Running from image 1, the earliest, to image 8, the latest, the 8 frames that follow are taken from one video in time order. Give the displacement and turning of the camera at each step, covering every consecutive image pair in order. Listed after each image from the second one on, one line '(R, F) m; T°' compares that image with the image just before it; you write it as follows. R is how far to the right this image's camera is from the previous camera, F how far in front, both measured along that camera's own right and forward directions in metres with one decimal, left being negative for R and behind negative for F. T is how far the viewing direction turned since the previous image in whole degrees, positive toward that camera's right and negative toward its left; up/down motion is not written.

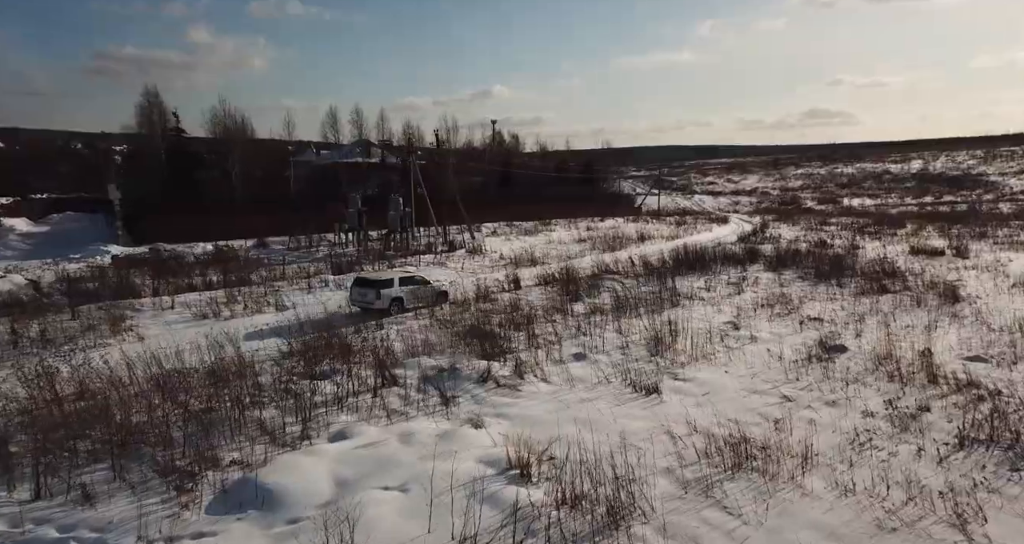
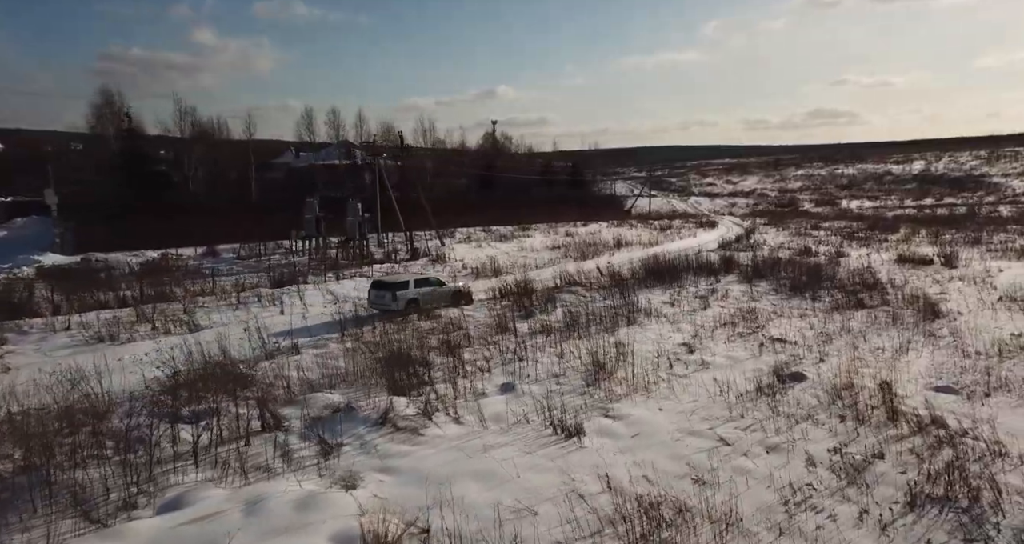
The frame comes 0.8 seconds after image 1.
(+0.8, +0.8) m; 0°
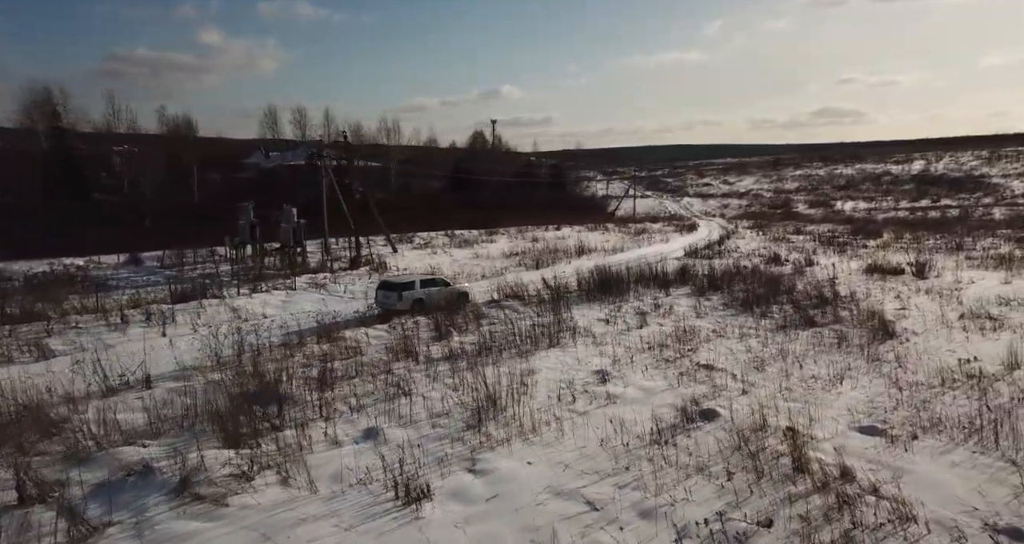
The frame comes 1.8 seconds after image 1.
(+1.3, +0.9) m; +1°
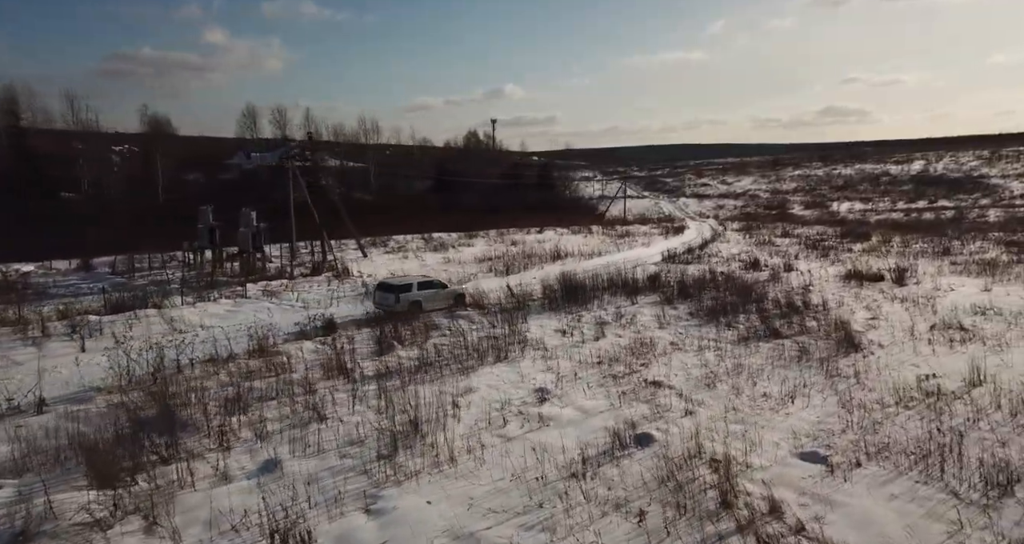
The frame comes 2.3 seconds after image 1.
(+0.8, +0.4) m; 0°
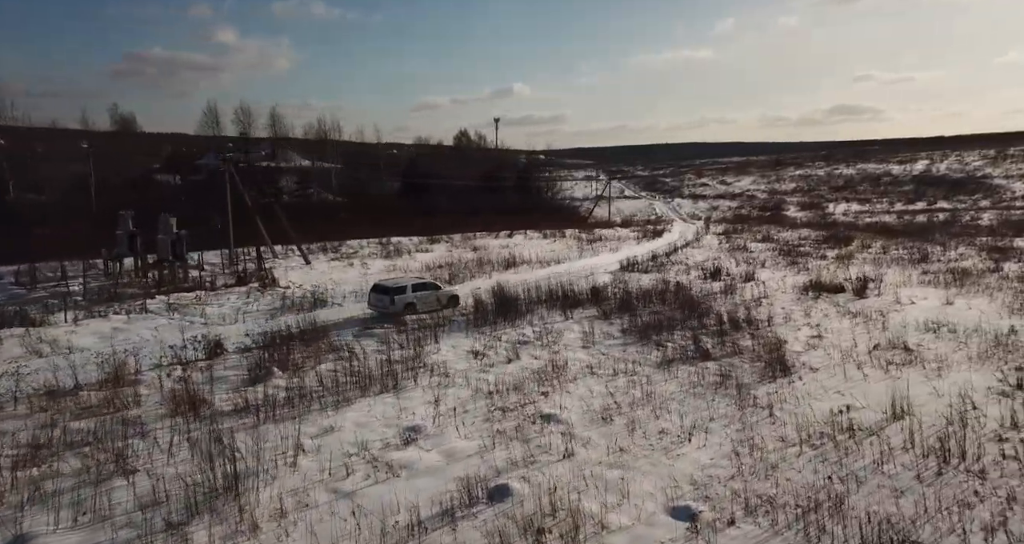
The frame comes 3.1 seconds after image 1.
(+1.5, +0.8) m; +1°
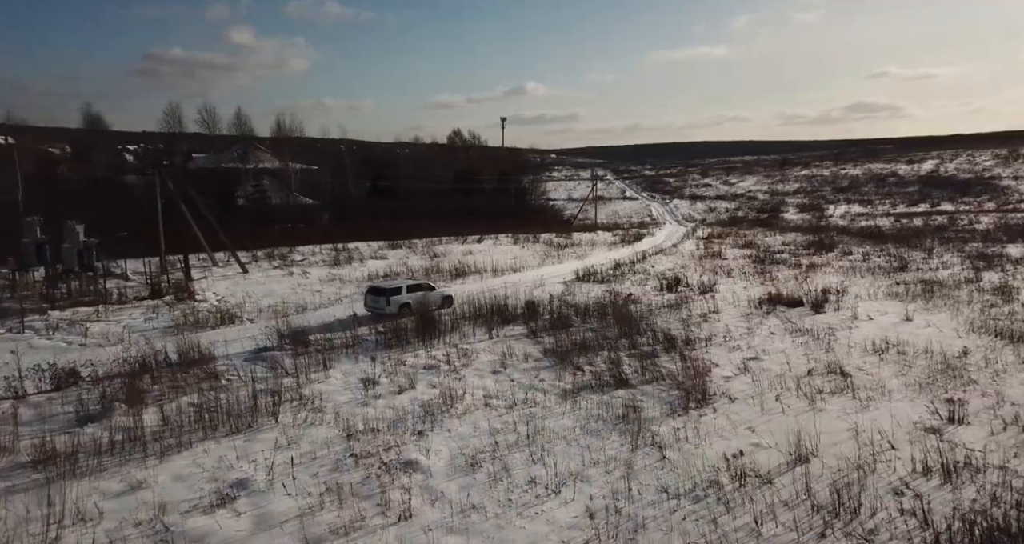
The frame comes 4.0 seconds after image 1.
(+1.7, +0.9) m; 0°
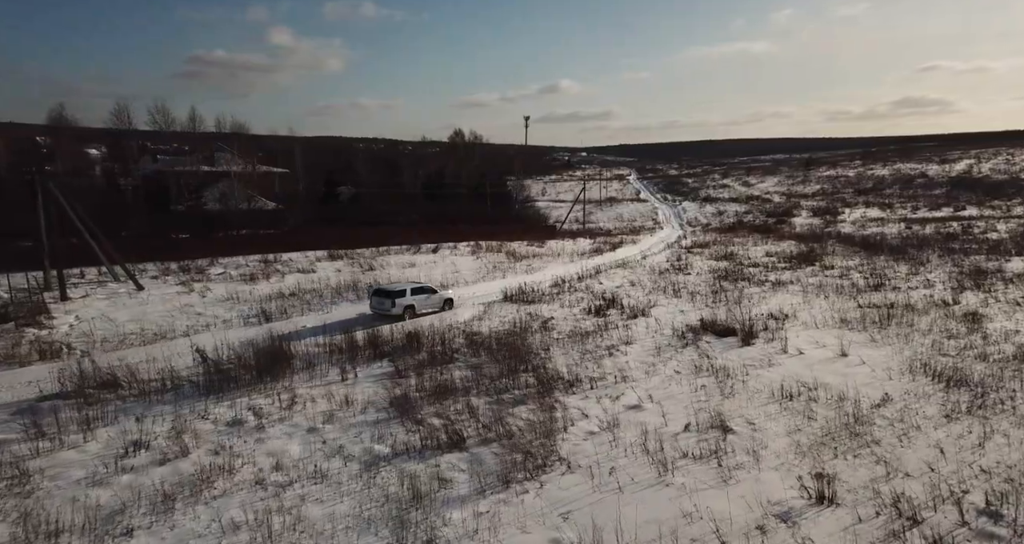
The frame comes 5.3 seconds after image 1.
(+3.1, +1.7) m; 0°
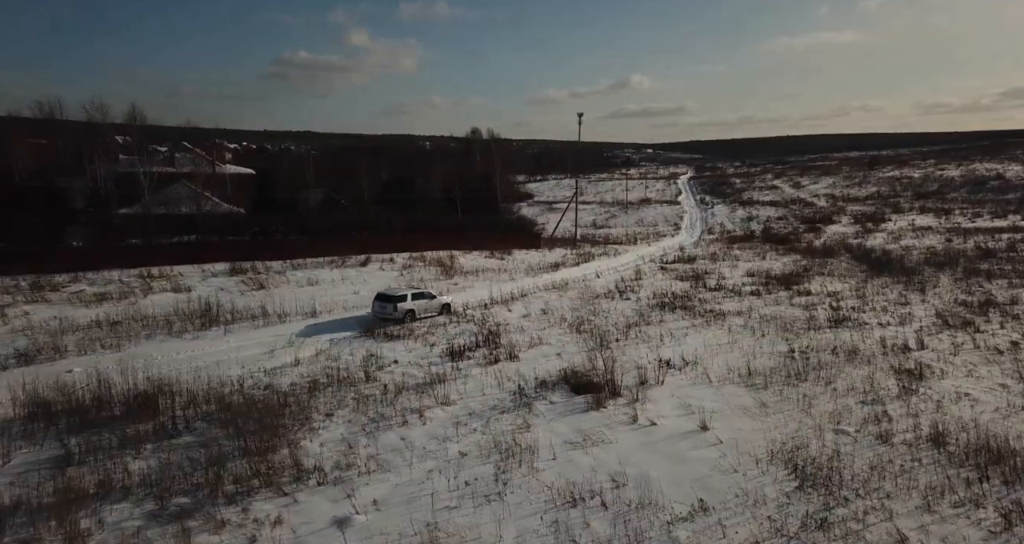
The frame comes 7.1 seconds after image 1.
(+5.4, +3.3) m; -2°
